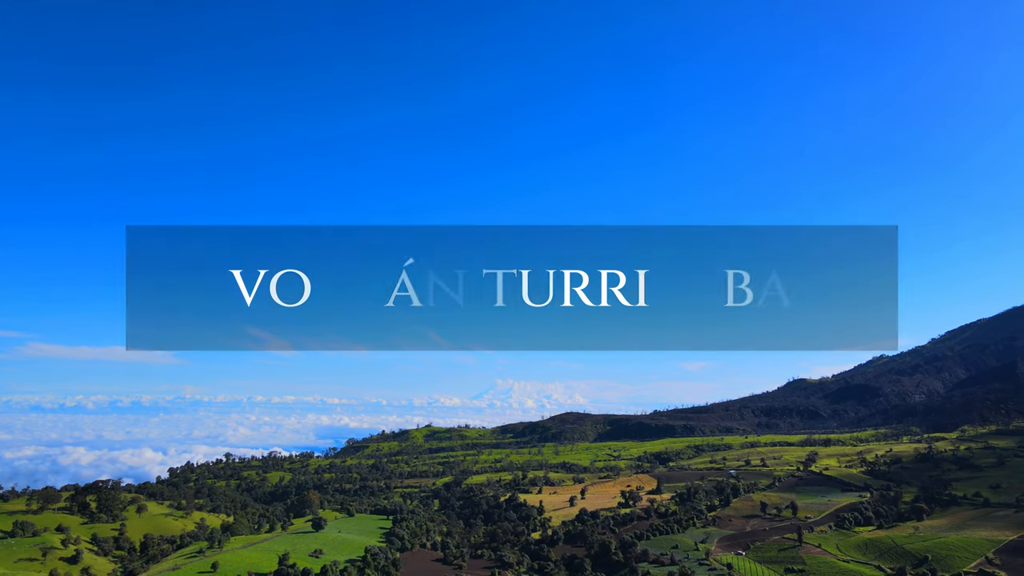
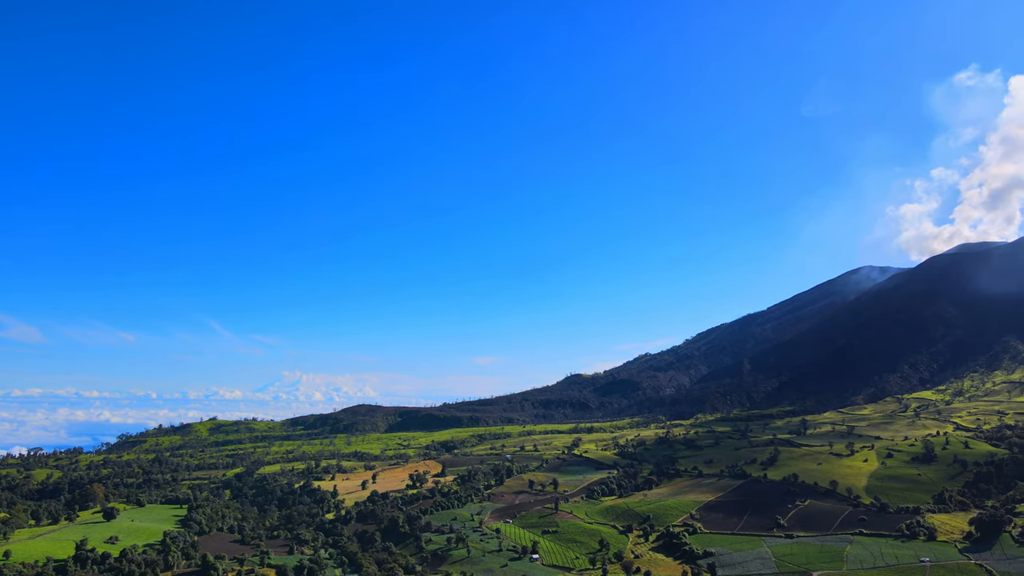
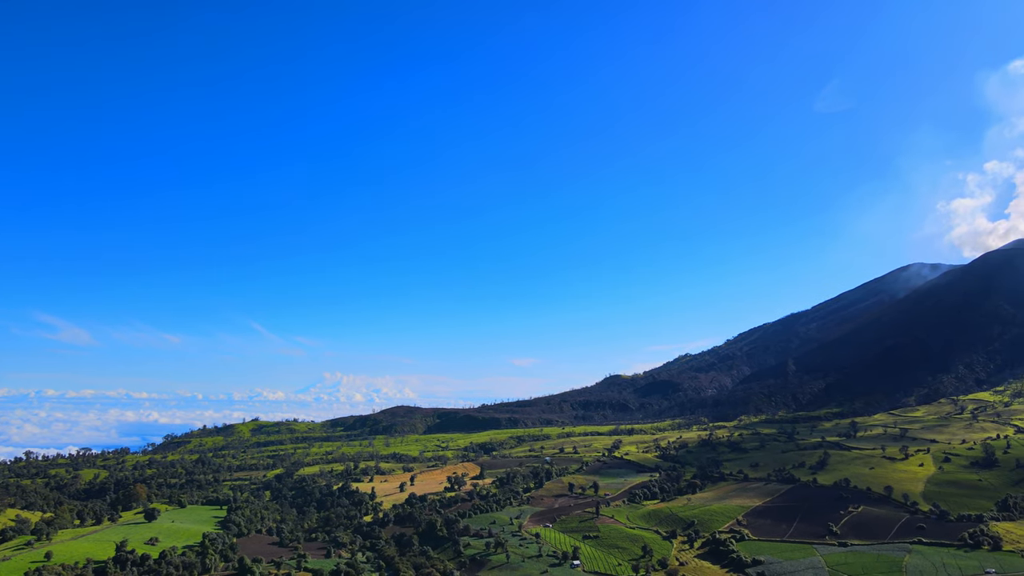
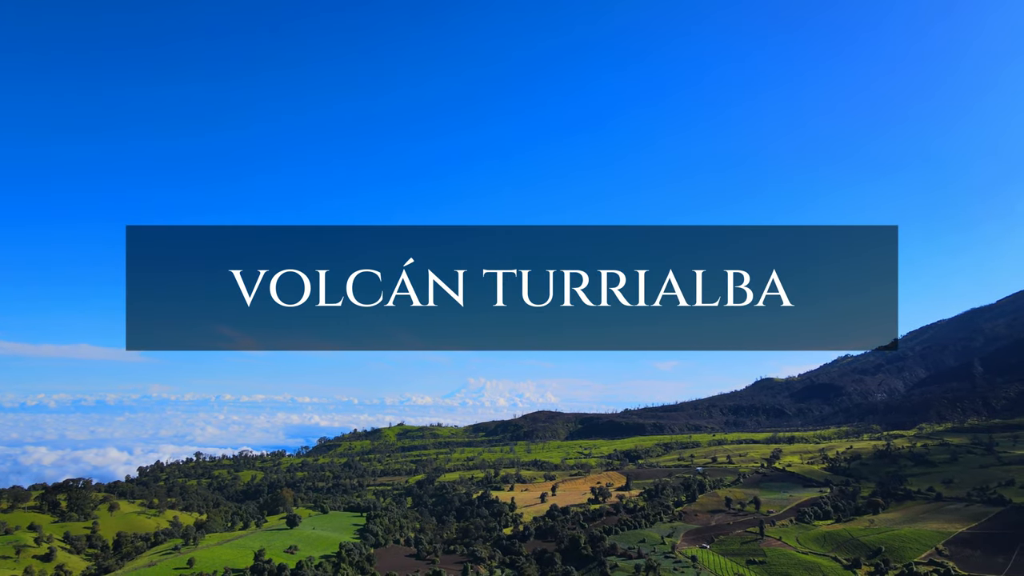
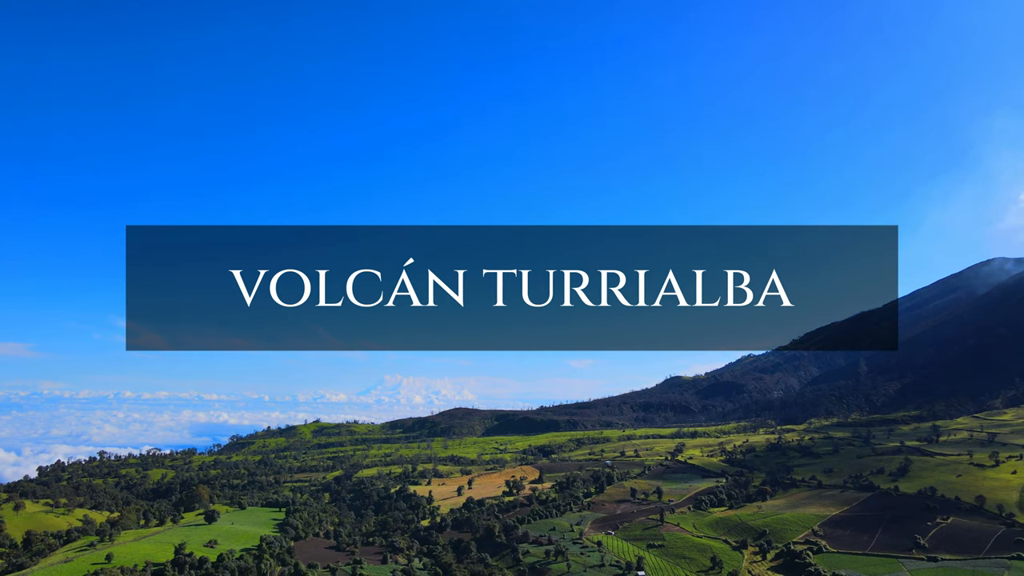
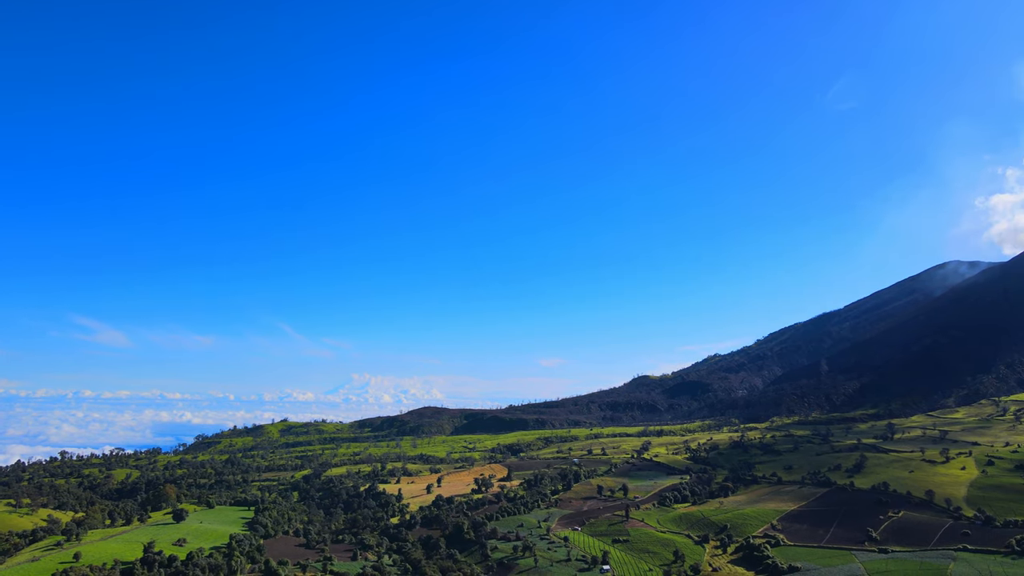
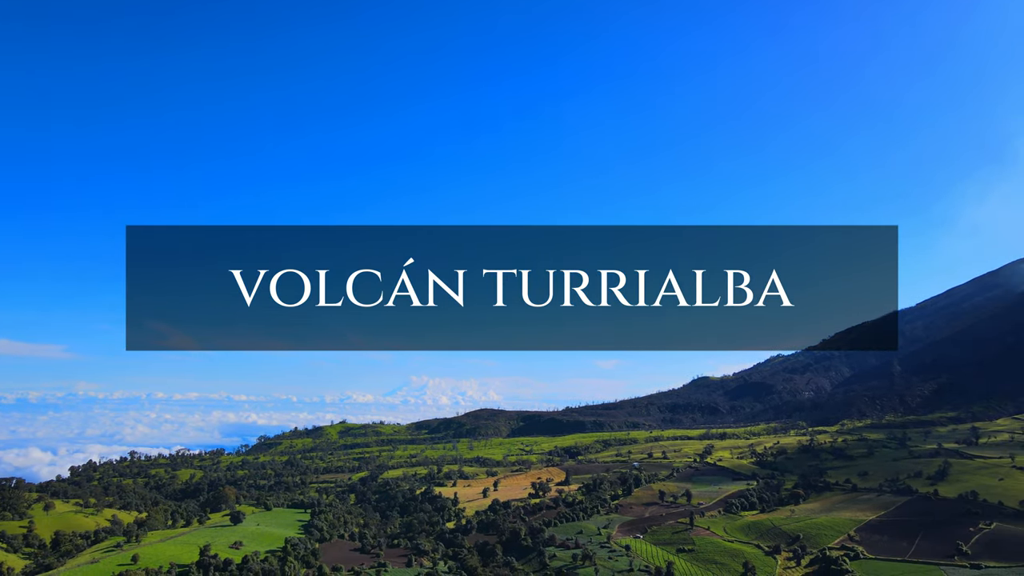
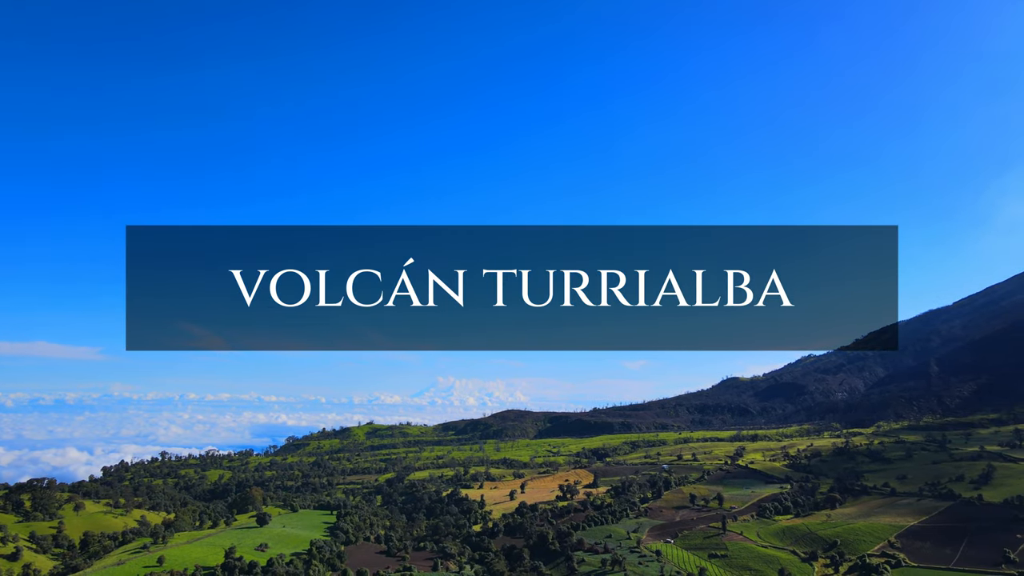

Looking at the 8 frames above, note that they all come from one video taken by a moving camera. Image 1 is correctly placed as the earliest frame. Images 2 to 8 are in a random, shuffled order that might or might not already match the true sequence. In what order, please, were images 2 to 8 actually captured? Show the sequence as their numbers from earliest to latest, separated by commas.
4, 8, 7, 5, 6, 3, 2
